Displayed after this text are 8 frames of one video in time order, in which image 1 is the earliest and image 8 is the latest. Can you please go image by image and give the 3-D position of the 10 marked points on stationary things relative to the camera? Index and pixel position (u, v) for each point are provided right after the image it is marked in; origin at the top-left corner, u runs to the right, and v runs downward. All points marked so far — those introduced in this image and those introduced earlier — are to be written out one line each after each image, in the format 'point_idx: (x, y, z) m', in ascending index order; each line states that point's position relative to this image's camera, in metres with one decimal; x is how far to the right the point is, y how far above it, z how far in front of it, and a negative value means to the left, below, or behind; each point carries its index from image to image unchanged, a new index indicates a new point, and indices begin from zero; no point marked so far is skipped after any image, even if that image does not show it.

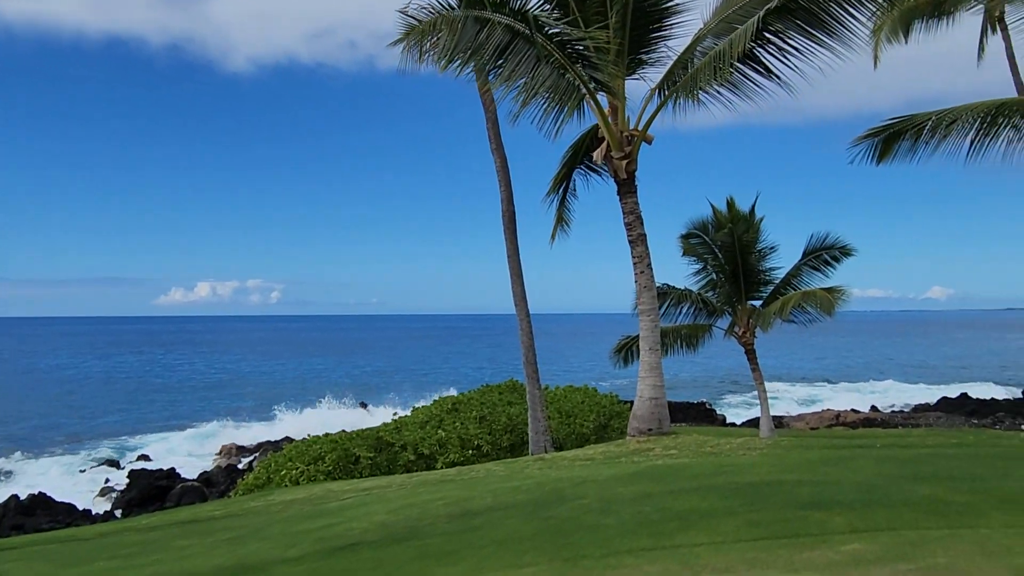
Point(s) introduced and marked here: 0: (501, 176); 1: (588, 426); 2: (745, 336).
0: (-0.2, +2.2, +16.6) m
1: (+1.7, -2.9, +18.1) m
2: (+4.4, -0.9, +15.7) m
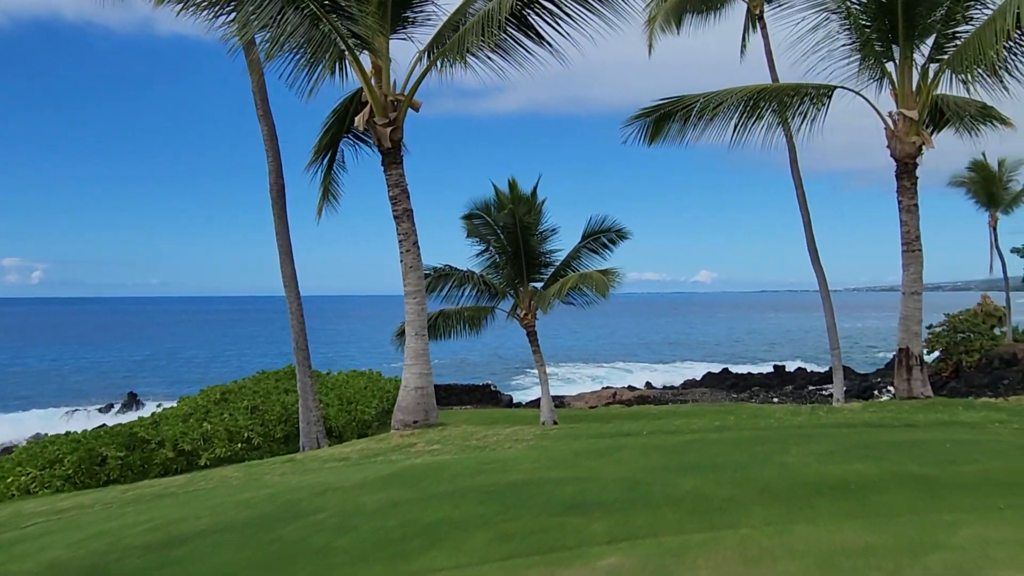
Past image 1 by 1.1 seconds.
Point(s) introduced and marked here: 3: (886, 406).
0: (-4.4, +2.6, +15.2) m
1: (-2.9, -2.5, +17.2) m
2: (+0.3, -0.6, +15.5) m
3: (+4.0, -1.3, +9.1) m
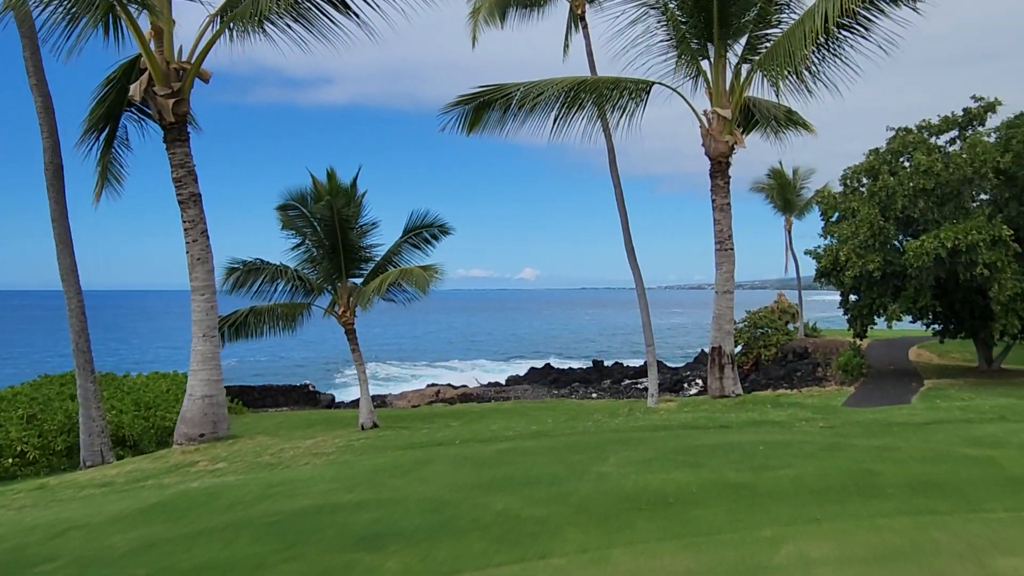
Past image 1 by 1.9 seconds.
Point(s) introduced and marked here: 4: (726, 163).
0: (-7.4, +2.6, +13.3) m
1: (-6.4, -2.4, +15.6) m
2: (-2.9, -0.5, +14.6) m
3: (+2.0, -1.3, +9.1) m
4: (+2.3, +1.4, +9.2) m
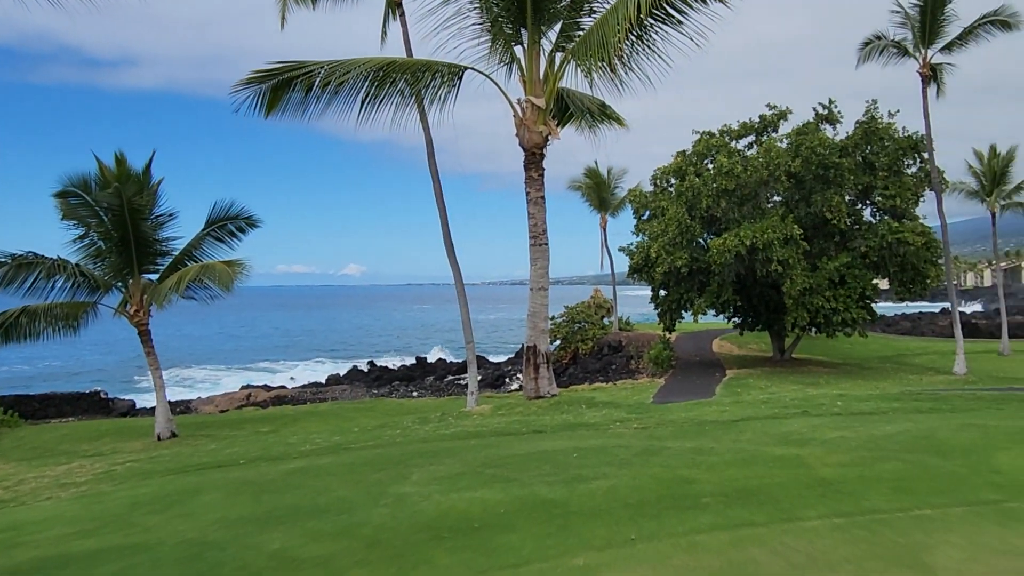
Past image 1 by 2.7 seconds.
0: (-10.0, +2.7, +10.9) m
1: (-9.6, -2.4, +13.4) m
2: (-5.9, -0.4, +13.1) m
3: (0.0, -1.2, +8.7) m
4: (+0.3, +1.4, +8.8) m
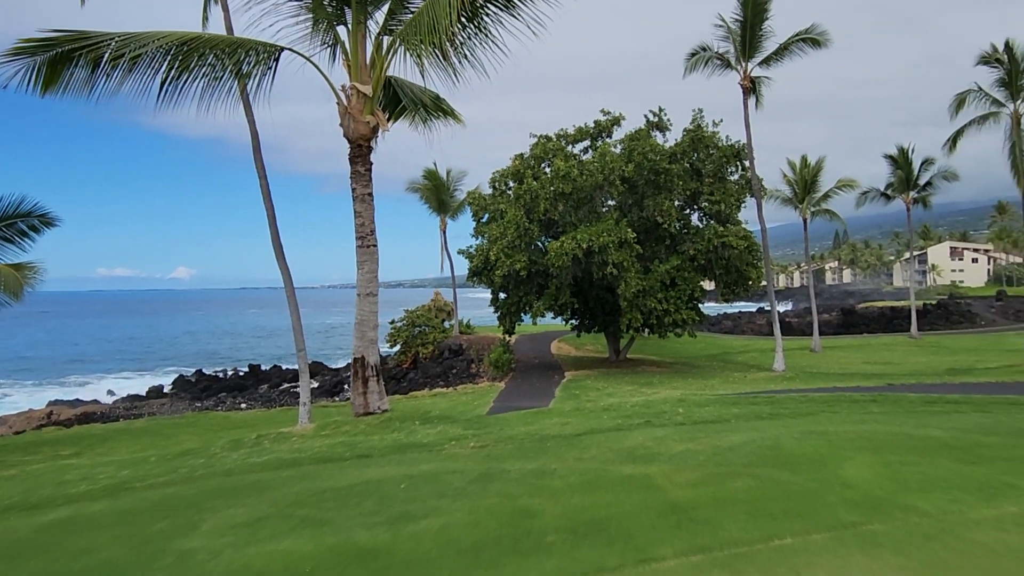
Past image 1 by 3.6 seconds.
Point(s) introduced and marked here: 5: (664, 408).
0: (-11.9, +2.5, +8.1) m
1: (-11.9, -2.5, +10.7) m
2: (-8.2, -0.6, +11.0) m
3: (-1.6, -1.3, +7.9) m
4: (-1.4, +1.3, +8.1) m
5: (+1.6, -1.3, +9.0) m
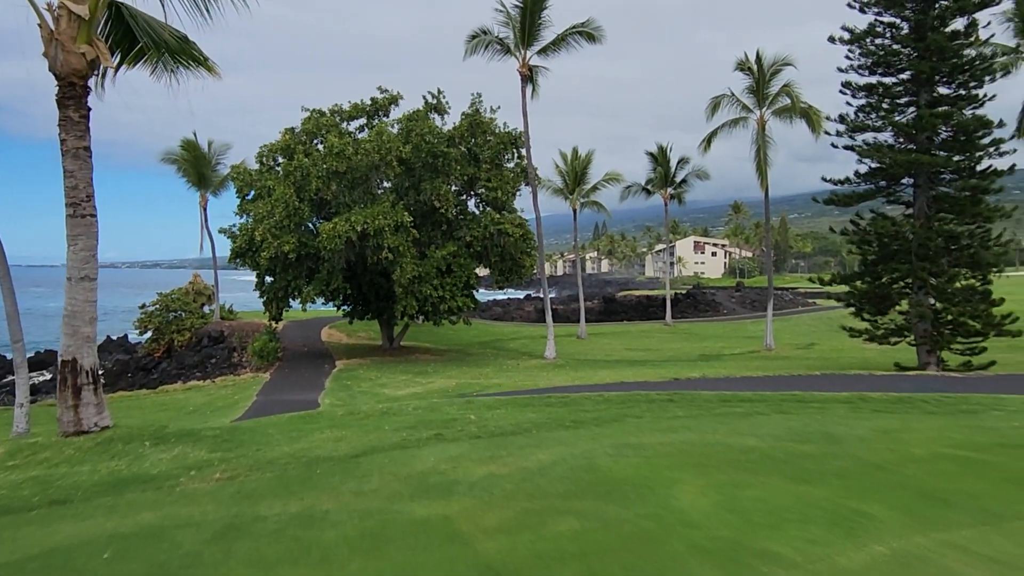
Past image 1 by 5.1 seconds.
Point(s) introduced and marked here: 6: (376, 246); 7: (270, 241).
0: (-13.3, +2.8, +3.5) m
1: (-14.0, -2.2, +6.0) m
2: (-10.6, -0.3, +7.3) m
3: (-3.4, -1.1, +6.0) m
4: (-3.1, +1.5, +6.2) m
5: (-0.6, -1.2, +8.0) m
6: (-2.7, +0.8, +17.2) m
7: (-4.9, +1.0, +17.3) m
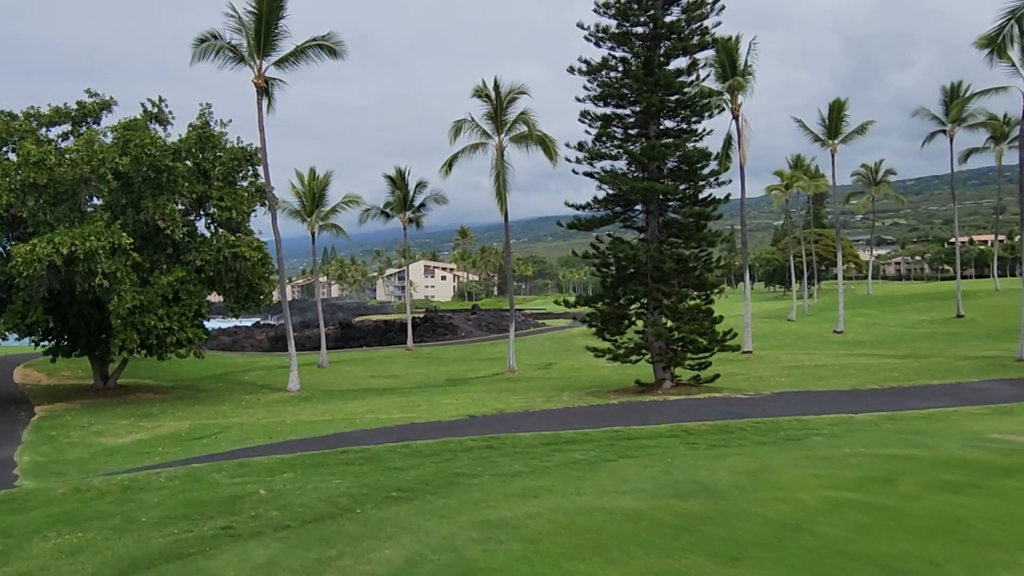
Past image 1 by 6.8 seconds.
0: (-12.9, +2.5, -1.9) m
1: (-14.3, -2.5, +0.2) m
2: (-11.4, -0.6, +2.5) m
3: (-4.2, -1.4, +3.5) m
4: (-4.0, +1.2, +3.8) m
5: (-2.1, -1.4, +6.2) m
6: (-7.0, +0.3, +14.4) m
7: (-9.2, +0.4, +13.7) m
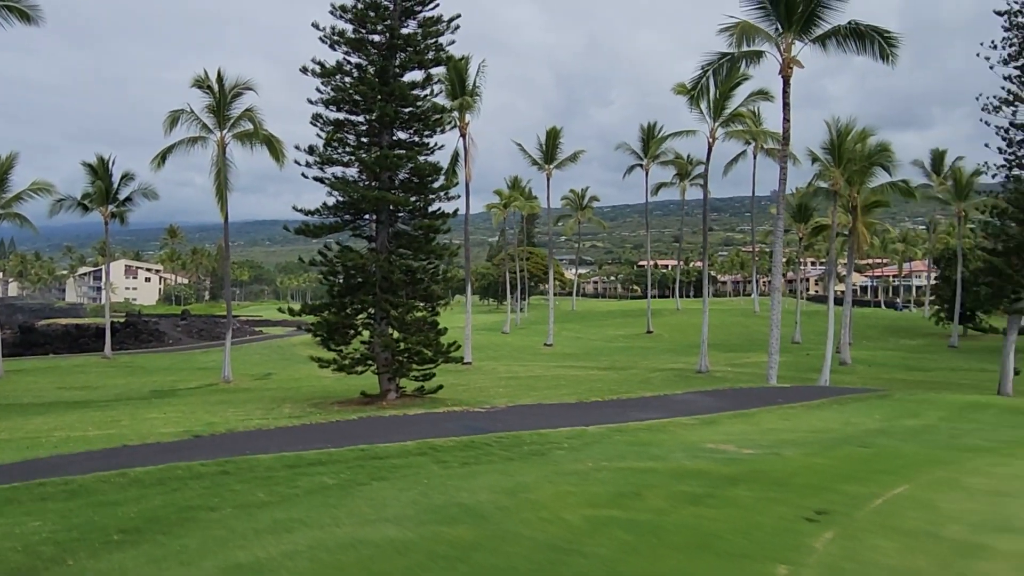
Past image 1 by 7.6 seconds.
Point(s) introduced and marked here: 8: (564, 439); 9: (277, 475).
0: (-11.2, +3.0, -6.2) m
1: (-13.3, -2.1, -4.7) m
2: (-11.3, -0.3, -1.6) m
3: (-4.8, -1.3, +1.7) m
4: (-4.7, +1.3, +2.0) m
5: (-3.7, -1.4, +4.9) m
6: (-10.9, +0.4, +11.1) m
7: (-12.7, +0.6, +9.8) m
8: (+0.5, -1.6, +8.8) m
9: (-1.7, -1.4, +6.3) m
